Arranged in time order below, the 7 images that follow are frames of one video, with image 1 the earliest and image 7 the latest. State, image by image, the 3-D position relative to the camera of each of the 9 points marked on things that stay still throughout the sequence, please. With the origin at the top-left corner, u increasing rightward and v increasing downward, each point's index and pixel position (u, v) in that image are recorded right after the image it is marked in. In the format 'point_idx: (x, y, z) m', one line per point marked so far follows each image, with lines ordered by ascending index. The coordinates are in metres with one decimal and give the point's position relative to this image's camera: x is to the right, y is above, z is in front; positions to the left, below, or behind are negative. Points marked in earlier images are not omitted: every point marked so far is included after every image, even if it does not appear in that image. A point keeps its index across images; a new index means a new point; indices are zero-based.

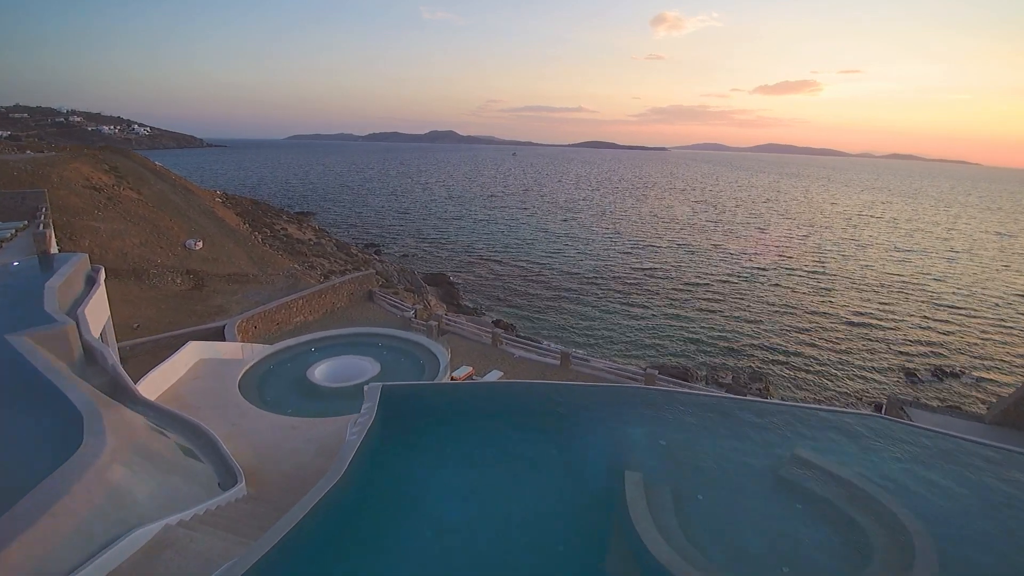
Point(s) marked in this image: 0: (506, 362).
0: (-0.3, -2.9, +19.3) m
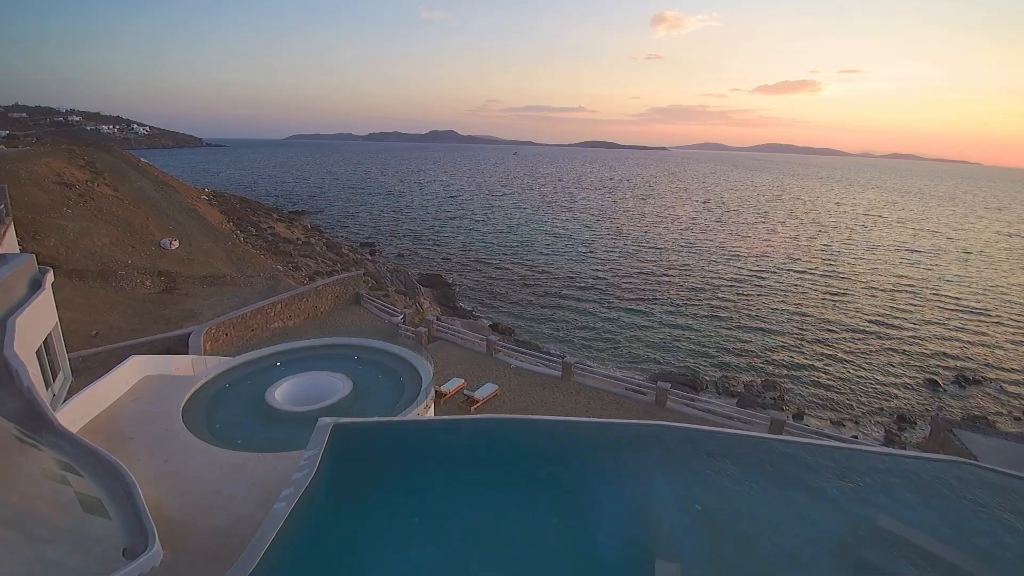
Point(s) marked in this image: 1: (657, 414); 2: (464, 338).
0: (-0.5, -3.0, +17.6) m
1: (+4.4, -3.8, +14.8) m
2: (-2.0, -2.1, +20.2) m
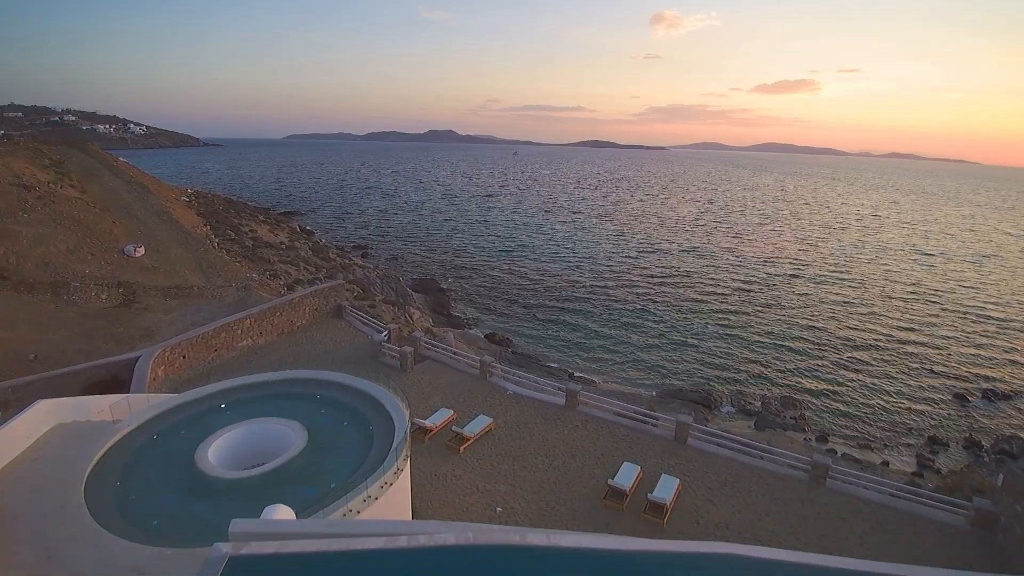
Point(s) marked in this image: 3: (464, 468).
0: (-0.6, -3.5, +15.5) m
1: (+4.3, -4.2, +12.7) m
2: (-2.2, -2.6, +18.1) m
3: (-1.2, -4.5, +12.1) m
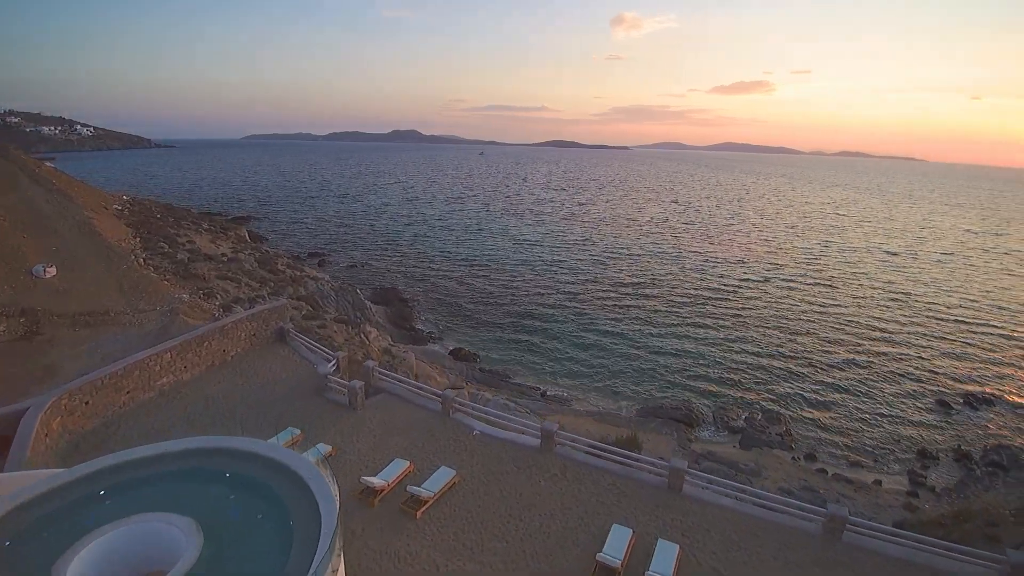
0: (-1.5, -4.2, +13.4) m
1: (+3.6, -4.8, +11.0) m
2: (-3.2, -3.3, +15.9) m
3: (-1.9, -5.2, +10.0) m
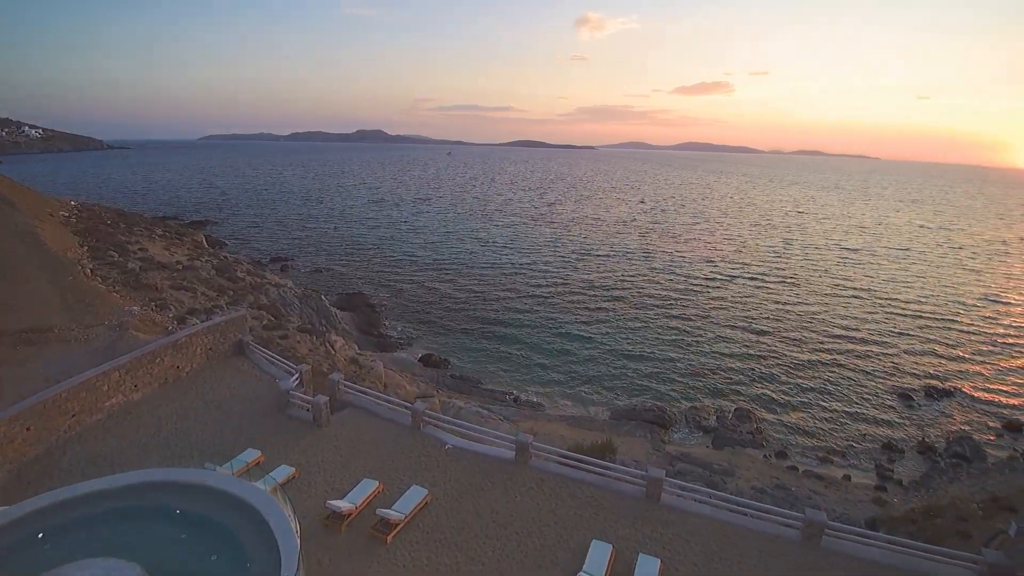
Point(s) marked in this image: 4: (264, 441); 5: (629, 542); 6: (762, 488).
0: (-2.2, -4.4, +12.9) m
1: (+3.0, -5.0, +10.7) m
2: (-4.1, -3.6, +15.3) m
3: (-2.3, -5.4, +9.4) m
4: (-7.1, -4.4, +14.1) m
5: (+2.4, -5.2, +10.0) m
6: (+8.7, -6.9, +17.1) m
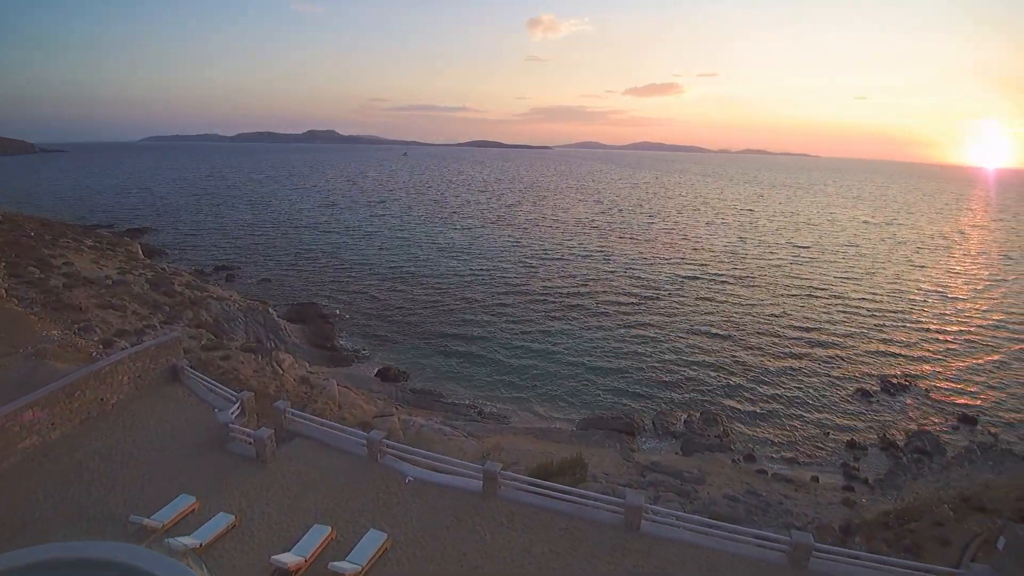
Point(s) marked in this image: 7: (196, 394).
0: (-2.9, -4.9, +11.7) m
1: (+2.4, -5.3, +10.0) m
2: (-5.1, -4.1, +13.9) m
3: (-2.8, -5.8, +8.3) m
4: (-7.9, -4.9, +12.5) m
5: (+1.8, -5.5, +9.2) m
6: (+7.6, -7.1, +16.8) m
7: (-10.5, -3.5, +16.4) m
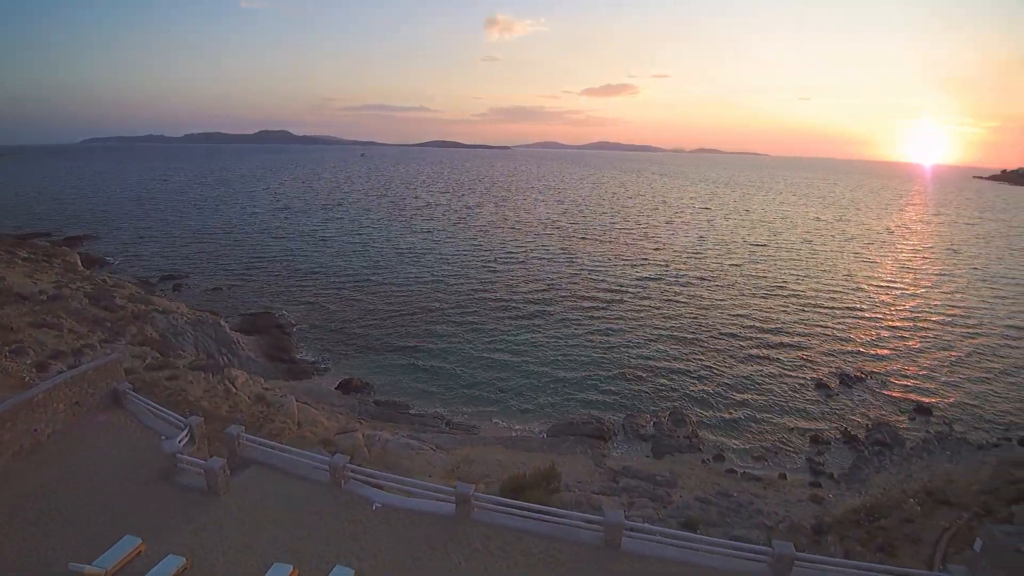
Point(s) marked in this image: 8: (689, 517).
0: (-3.5, -5.2, +11.0) m
1: (+2.0, -5.5, +9.6) m
2: (-5.8, -4.5, +13.0) m
3: (-3.1, -6.2, +7.6) m
4: (-8.6, -5.4, +11.4) m
5: (+1.5, -5.7, +8.9) m
6: (+6.7, -7.2, +16.8) m
7: (-11.5, -4.1, +15.1) m
8: (+5.5, -7.1, +15.2) m
